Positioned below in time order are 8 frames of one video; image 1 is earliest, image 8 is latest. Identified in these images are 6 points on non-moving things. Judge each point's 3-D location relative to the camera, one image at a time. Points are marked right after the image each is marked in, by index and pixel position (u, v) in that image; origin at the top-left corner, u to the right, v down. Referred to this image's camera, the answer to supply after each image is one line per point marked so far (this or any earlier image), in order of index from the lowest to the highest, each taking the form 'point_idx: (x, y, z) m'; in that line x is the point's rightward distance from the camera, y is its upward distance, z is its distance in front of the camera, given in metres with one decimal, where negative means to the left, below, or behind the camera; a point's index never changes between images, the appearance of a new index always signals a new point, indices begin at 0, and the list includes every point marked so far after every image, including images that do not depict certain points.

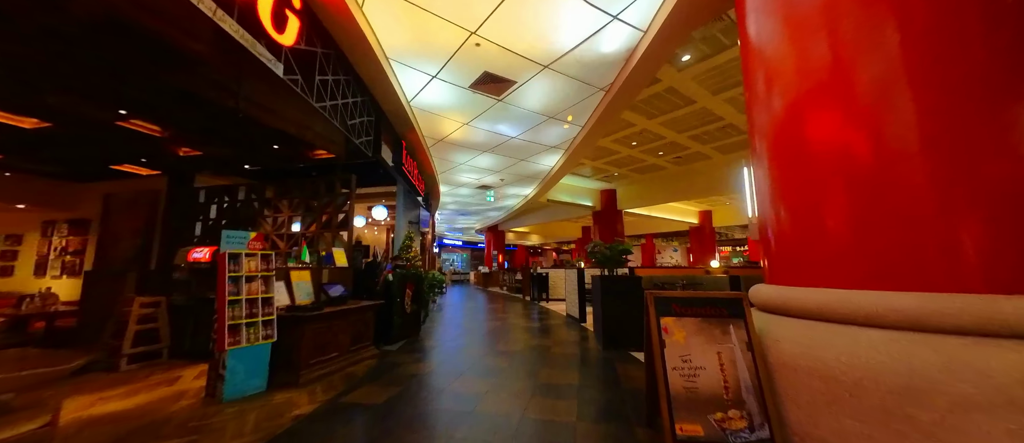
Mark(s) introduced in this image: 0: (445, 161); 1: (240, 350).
0: (-1.5, +1.4, +7.6) m
1: (-2.2, -1.0, +2.8) m
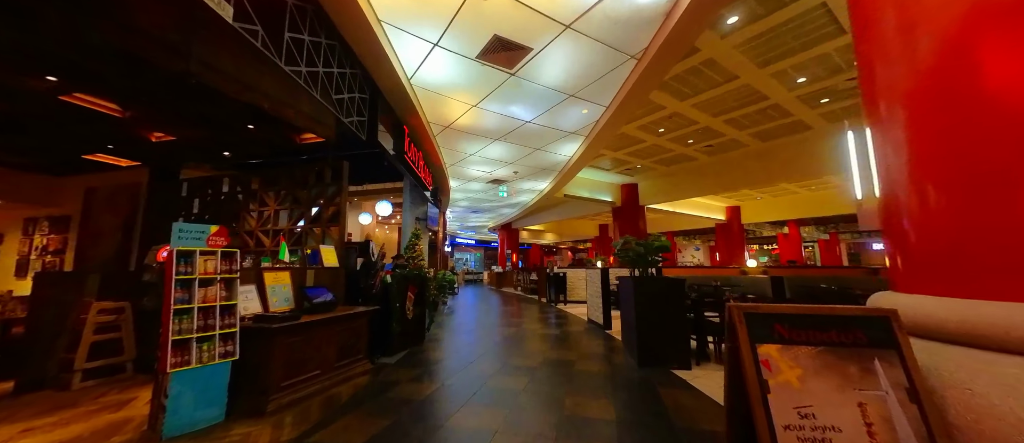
0: (-1.2, +1.5, +7.0) m
1: (-2.1, -1.0, +2.2) m
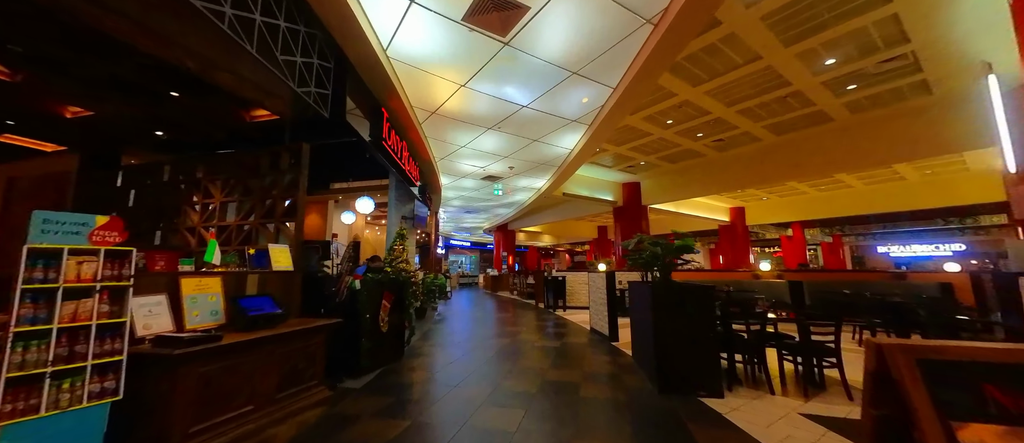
0: (-1.3, +1.5, +6.4) m
1: (-2.1, -0.9, +1.5) m
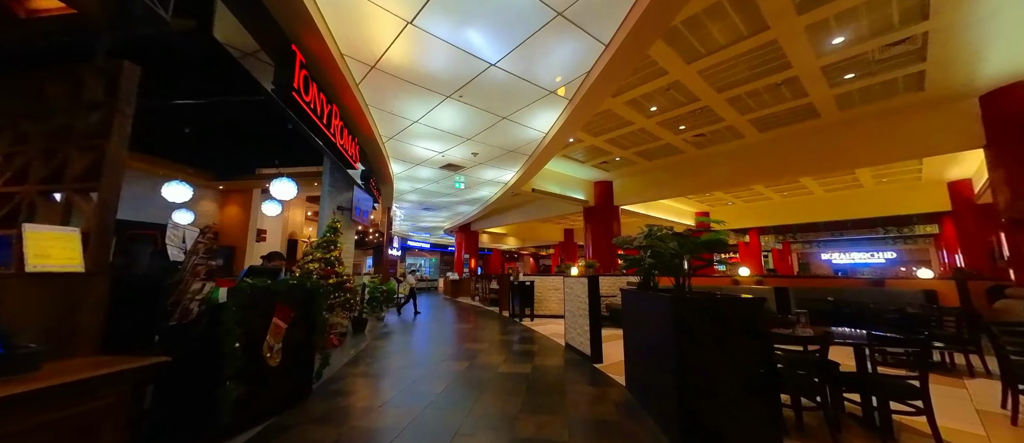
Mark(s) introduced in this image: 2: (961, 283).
0: (-1.9, +1.6, +5.2) m
1: (-2.2, -0.7, +0.2) m
2: (+7.7, -1.1, +5.8) m
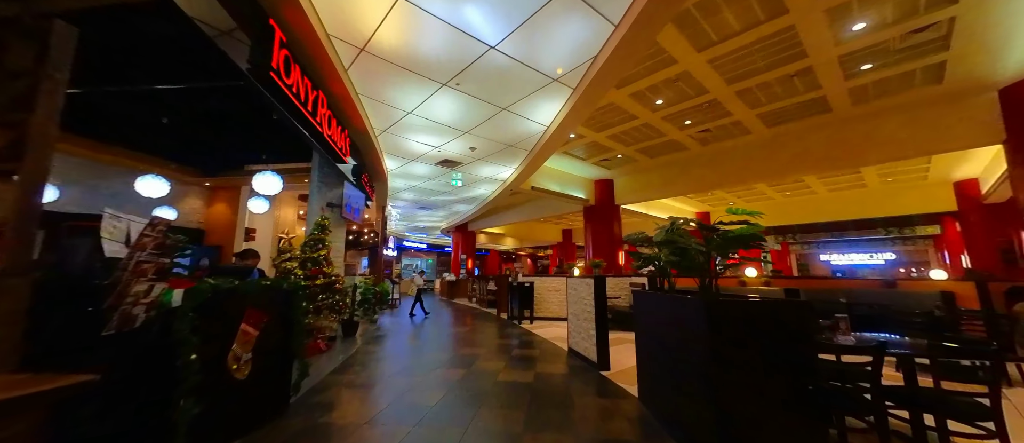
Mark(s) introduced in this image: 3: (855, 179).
0: (-1.9, +1.7, +4.9) m
1: (-2.2, -0.6, -0.1) m
2: (+7.7, -1.0, +5.6) m
3: (+10.4, +1.3, +10.2) m
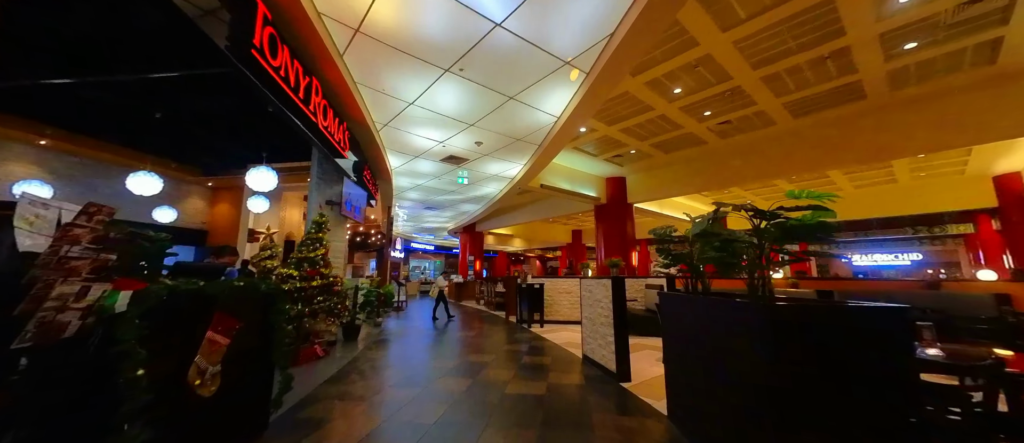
0: (-1.7, +1.7, +4.6) m
1: (-2.2, -0.6, -0.4) m
2: (+7.8, -1.0, +5.0) m
3: (+10.6, +1.3, +9.7) m
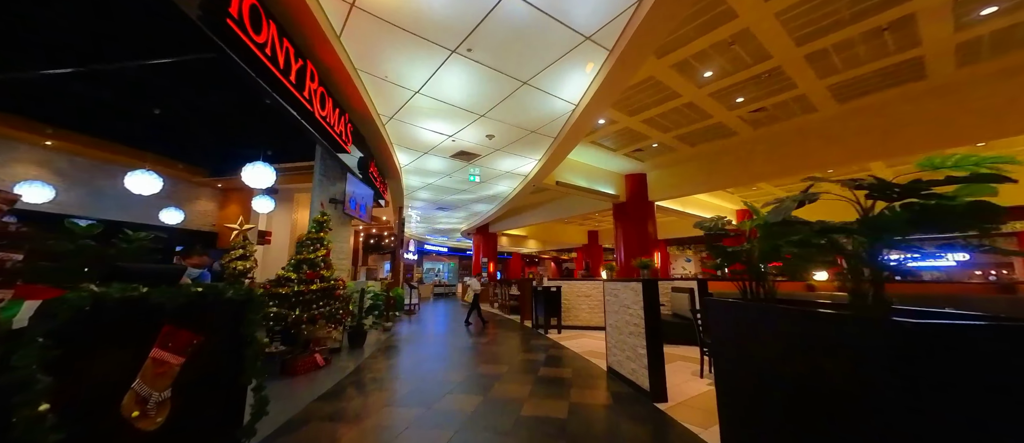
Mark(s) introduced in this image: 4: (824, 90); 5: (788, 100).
0: (-1.6, +1.7, +4.2) m
1: (-2.2, -0.5, -0.7) m
2: (+8.0, -0.9, +4.3) m
3: (+11.0, +1.4, +8.8) m
4: (+5.0, +2.1, +5.4) m
5: (+4.7, +2.1, +5.7) m
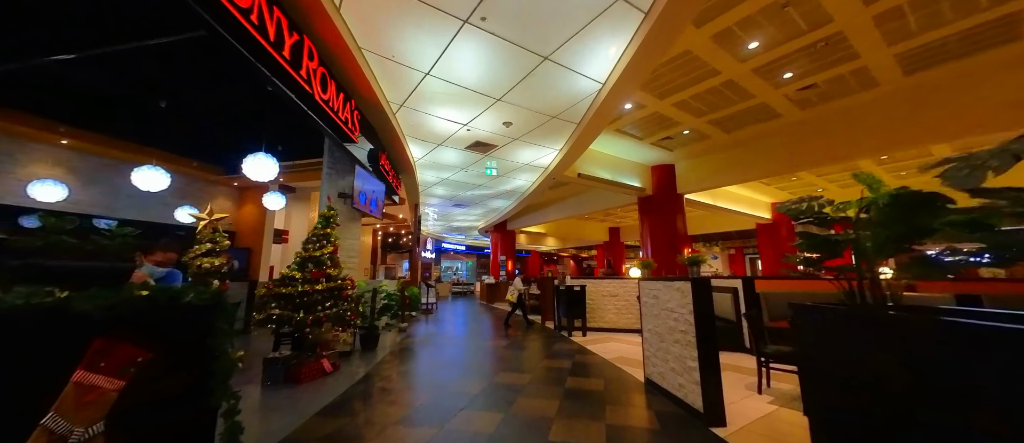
0: (-1.3, +1.8, +3.9) m
1: (-2.2, -0.5, -1.0) m
2: (+8.3, -0.7, +3.5) m
3: (+11.4, +1.7, +7.8) m
4: (+5.2, +2.2, +4.7) m
5: (+5.0, +2.2, +5.1) m
